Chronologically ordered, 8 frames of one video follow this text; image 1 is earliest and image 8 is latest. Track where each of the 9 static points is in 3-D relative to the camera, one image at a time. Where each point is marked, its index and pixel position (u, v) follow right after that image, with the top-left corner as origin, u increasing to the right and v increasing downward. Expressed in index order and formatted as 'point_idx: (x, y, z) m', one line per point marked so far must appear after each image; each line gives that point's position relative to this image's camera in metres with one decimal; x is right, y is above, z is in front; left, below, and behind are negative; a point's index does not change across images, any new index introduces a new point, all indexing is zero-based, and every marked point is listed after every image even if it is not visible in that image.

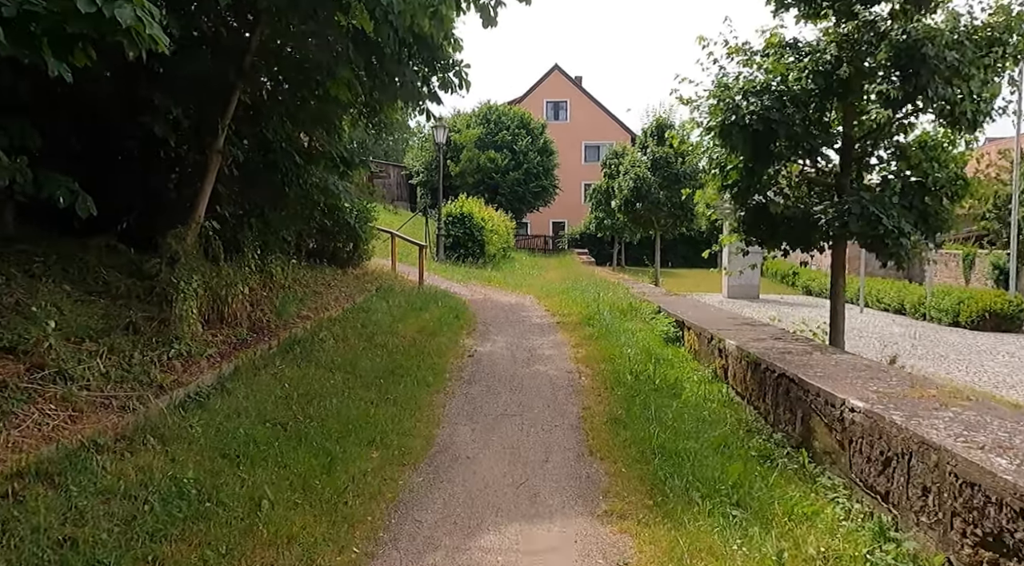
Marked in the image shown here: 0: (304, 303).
0: (-2.5, -0.3, +9.0) m
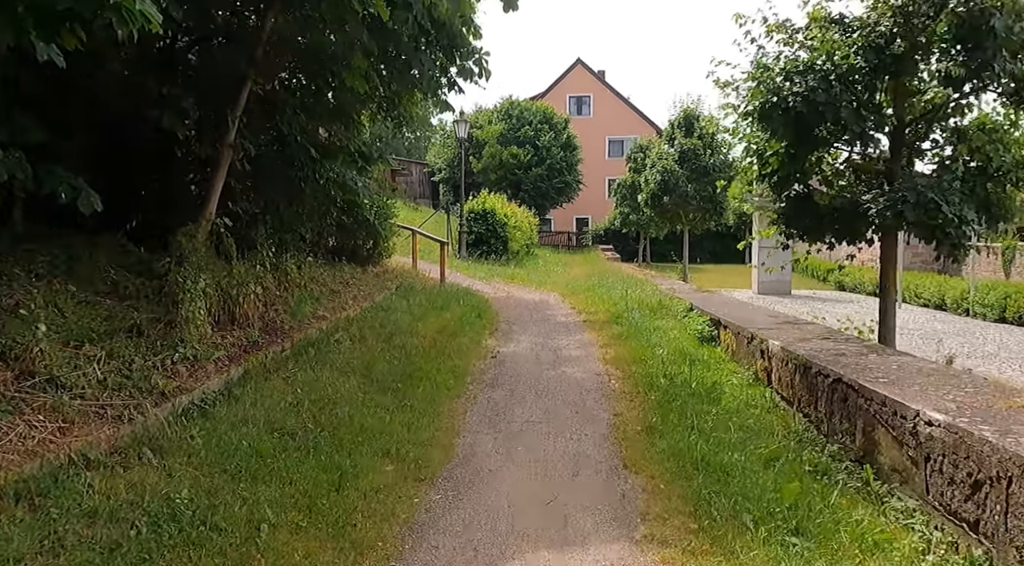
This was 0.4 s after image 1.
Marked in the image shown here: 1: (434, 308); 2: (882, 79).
0: (-2.2, -0.2, +8.6) m
1: (-1.1, -0.4, +10.1) m
2: (+3.0, +1.6, +5.9) m
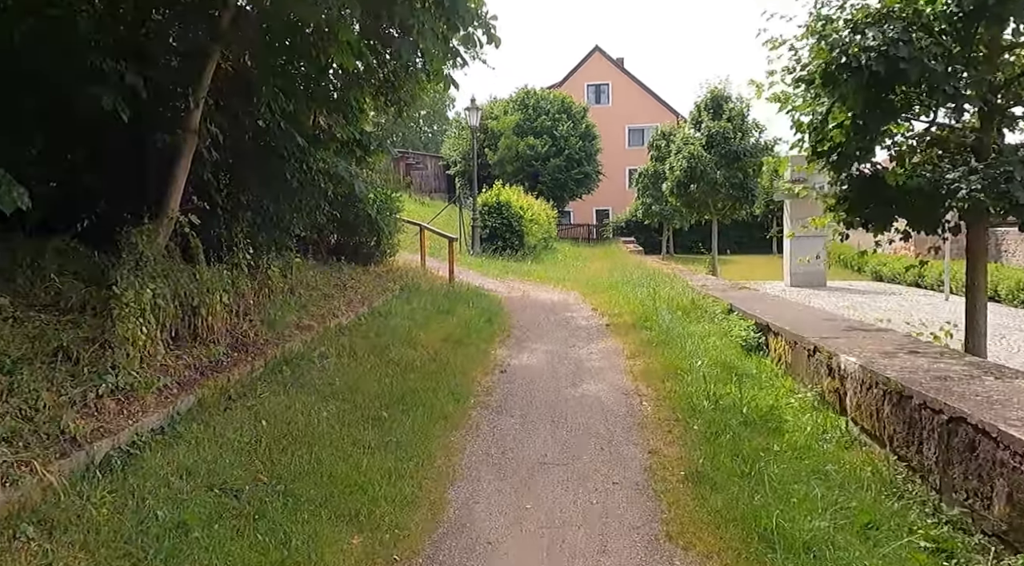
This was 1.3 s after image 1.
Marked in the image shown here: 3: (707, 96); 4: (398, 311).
0: (-2.1, -0.3, +7.6) m
1: (-0.9, -0.4, +9.1) m
2: (+3.0, +1.6, +4.8) m
3: (+4.4, +4.2, +16.7) m
4: (-1.4, -0.4, +8.9) m
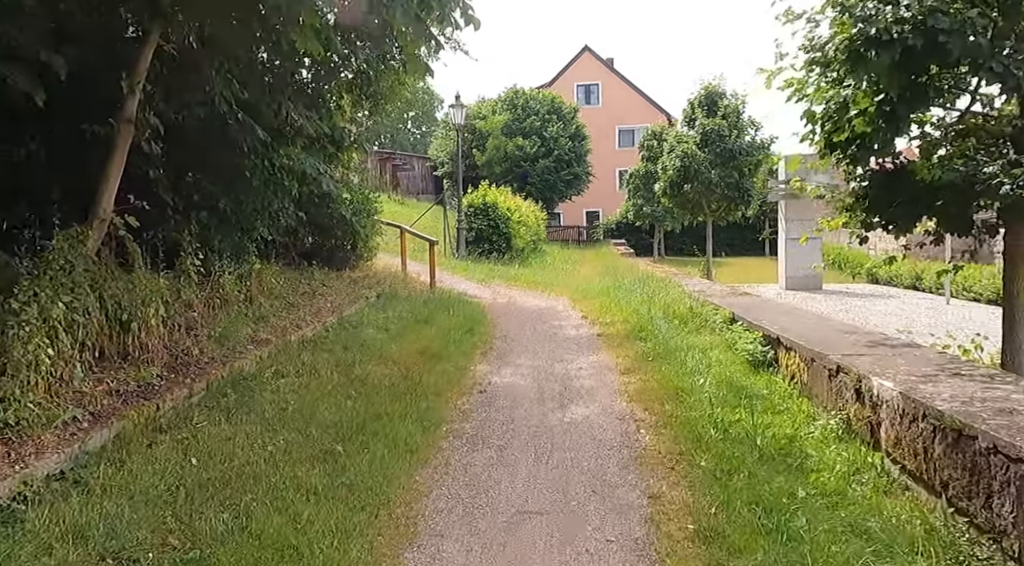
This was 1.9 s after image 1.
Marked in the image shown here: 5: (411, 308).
0: (-2.3, -0.4, +6.9) m
1: (-1.1, -0.5, +8.4) m
2: (+2.8, +1.6, +4.1) m
3: (+4.1, +4.1, +16.1) m
4: (-1.6, -0.4, +8.2) m
5: (-1.3, -0.3, +9.3) m
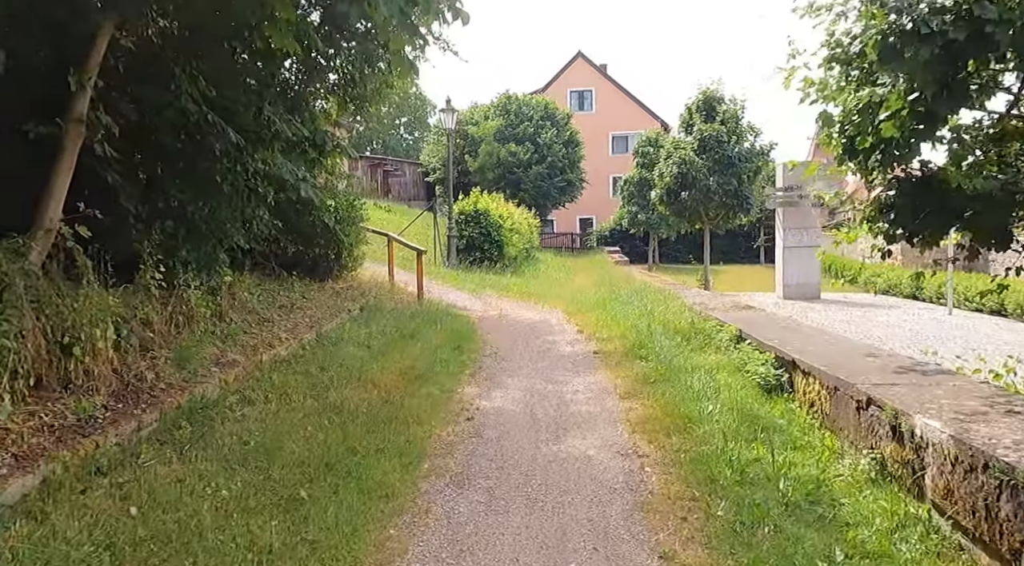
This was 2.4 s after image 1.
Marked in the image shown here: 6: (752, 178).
0: (-2.3, -0.5, +6.4) m
1: (-1.2, -0.6, +7.8) m
2: (+2.8, +1.5, +3.6) m
3: (+3.9, +3.9, +15.6) m
4: (-1.6, -0.6, +7.6) m
5: (-1.4, -0.5, +8.8) m
6: (+5.0, +2.2, +15.3) m
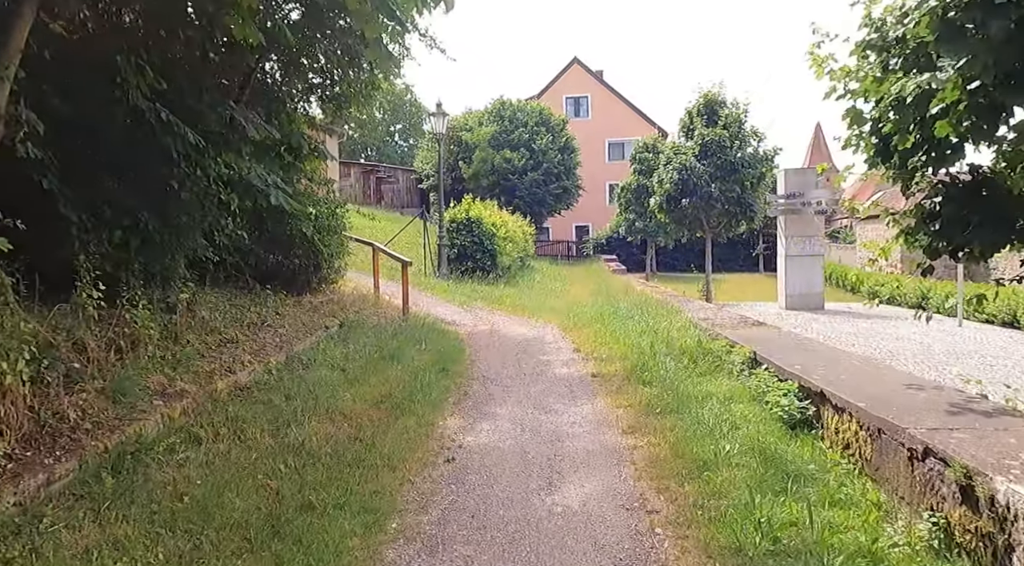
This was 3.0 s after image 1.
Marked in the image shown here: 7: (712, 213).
0: (-2.4, -0.6, +5.6) m
1: (-1.3, -0.8, +7.1) m
2: (+2.7, +1.4, +3.0) m
3: (+3.8, +3.7, +15.0) m
4: (-1.7, -0.7, +6.9) m
5: (-1.5, -0.6, +8.1) m
6: (+4.8, +1.9, +14.7) m
7: (+3.9, +1.4, +14.6) m
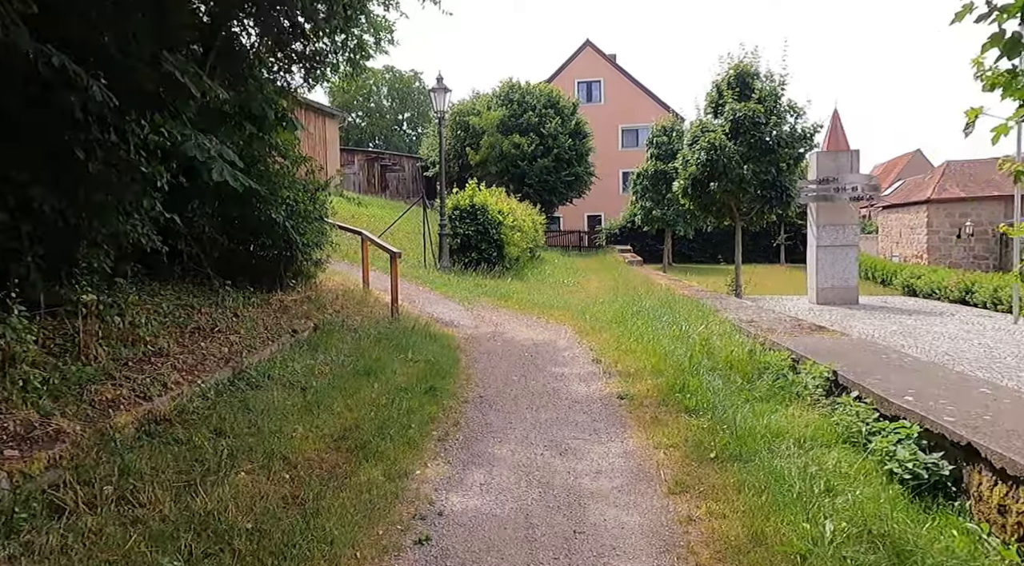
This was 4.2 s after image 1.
0: (-2.4, -0.6, +4.2) m
1: (-1.2, -0.7, +5.7) m
2: (+2.7, +1.3, +1.5) m
3: (+3.9, +3.8, +13.4) m
4: (-1.7, -0.7, +5.5) m
5: (-1.4, -0.6, +6.6) m
6: (+5.0, +2.1, +13.1) m
7: (+4.1, +1.5, +13.1) m
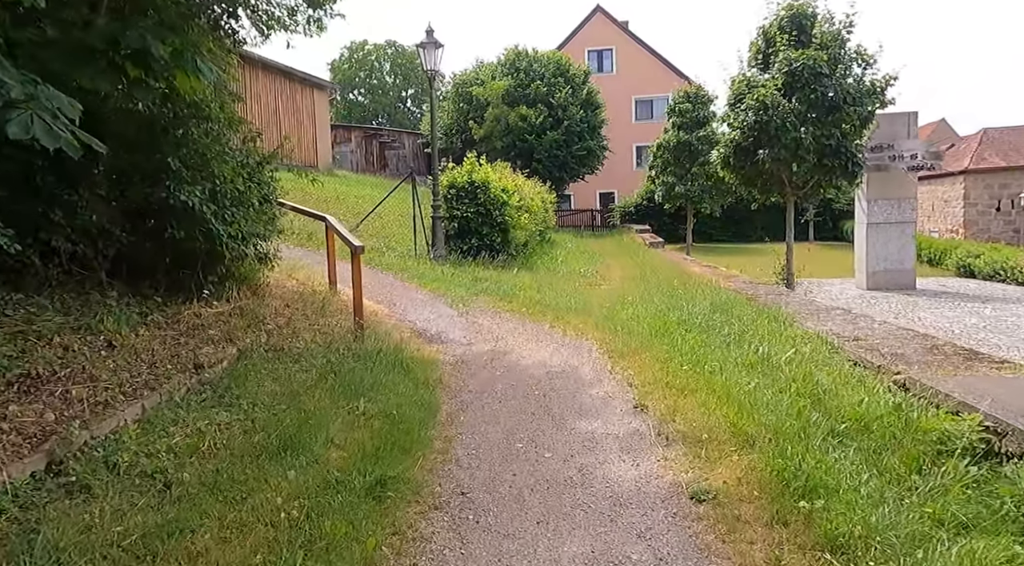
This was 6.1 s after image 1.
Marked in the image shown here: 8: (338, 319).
0: (-2.4, -0.8, +2.0) m
1: (-1.2, -0.8, +3.5) m
2: (+2.6, +1.2, -0.9) m
3: (+4.0, +4.0, +11.0) m
4: (-1.7, -0.8, +3.3) m
5: (-1.4, -0.7, +4.4) m
6: (+5.0, +2.2, +10.7) m
7: (+4.2, +1.7, +10.8) m
8: (-1.6, -0.3, +6.9) m
